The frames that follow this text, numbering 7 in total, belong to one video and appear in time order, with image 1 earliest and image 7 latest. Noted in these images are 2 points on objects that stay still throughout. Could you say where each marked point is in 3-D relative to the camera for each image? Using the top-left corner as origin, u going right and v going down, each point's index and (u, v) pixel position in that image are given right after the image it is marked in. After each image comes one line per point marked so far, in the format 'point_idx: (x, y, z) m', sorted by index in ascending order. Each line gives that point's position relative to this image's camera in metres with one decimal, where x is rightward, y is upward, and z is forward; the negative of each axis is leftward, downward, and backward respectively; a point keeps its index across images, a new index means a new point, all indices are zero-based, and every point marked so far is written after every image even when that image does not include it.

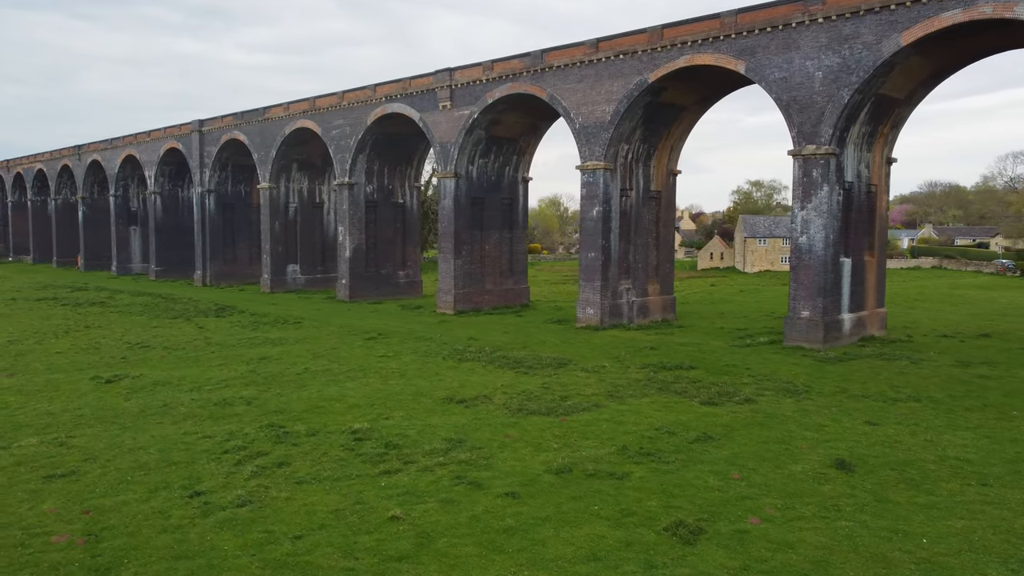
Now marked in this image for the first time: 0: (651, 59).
0: (+3.0, +5.0, +17.5) m
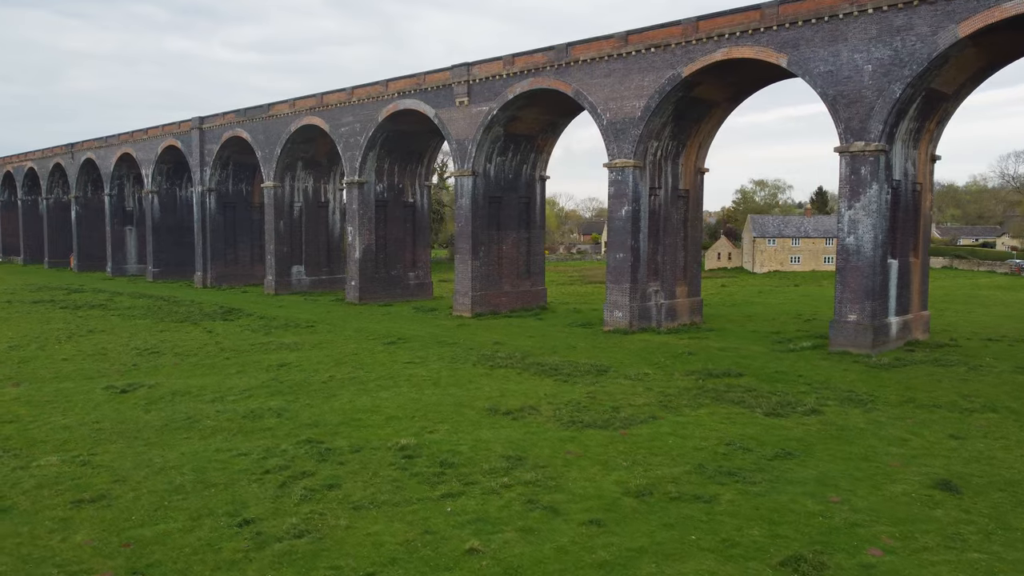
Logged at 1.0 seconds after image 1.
0: (+3.6, +4.9, +16.8) m
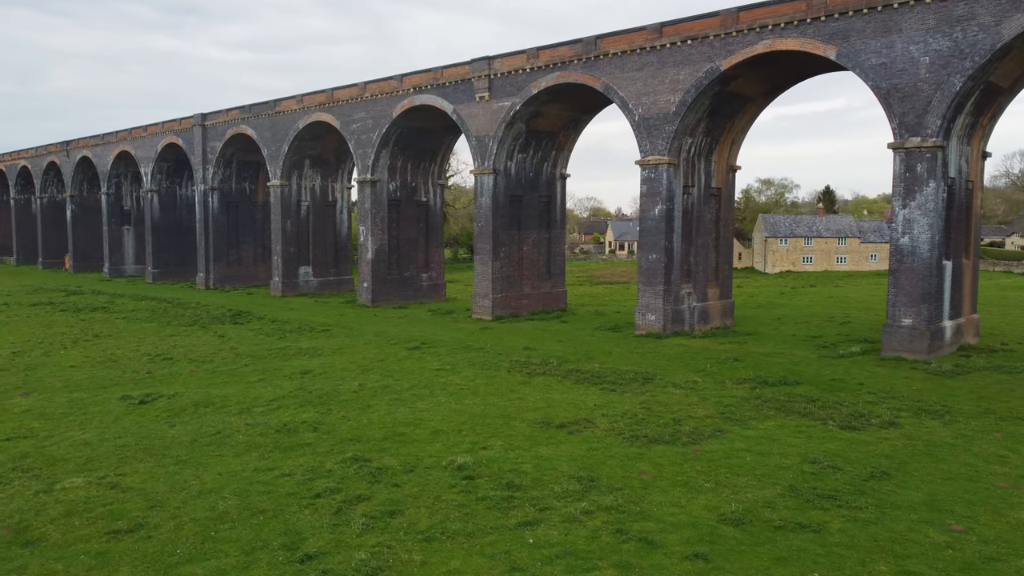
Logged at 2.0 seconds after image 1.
0: (+4.2, +4.9, +16.1) m
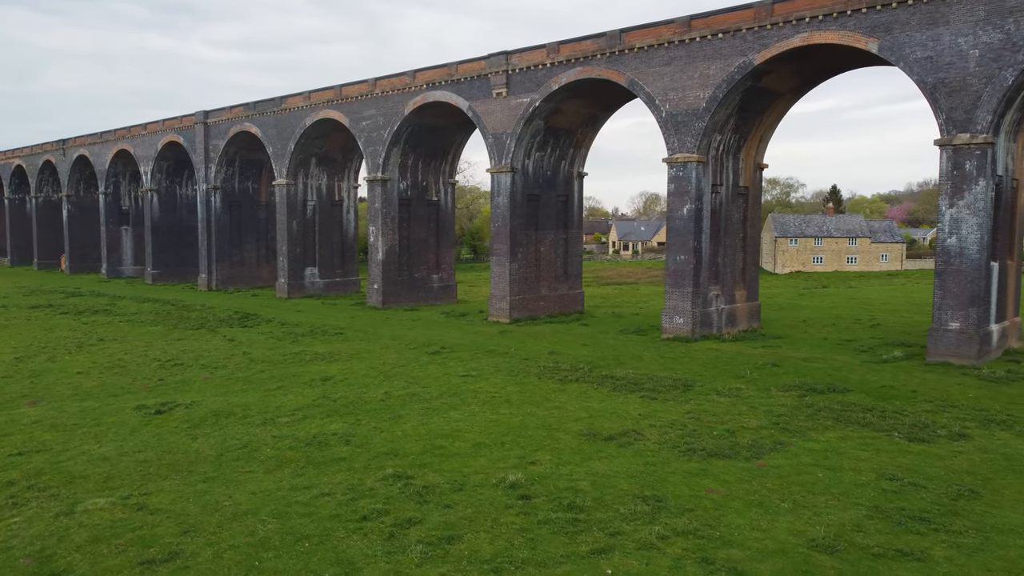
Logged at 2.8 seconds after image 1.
0: (+4.7, +4.8, +15.6) m
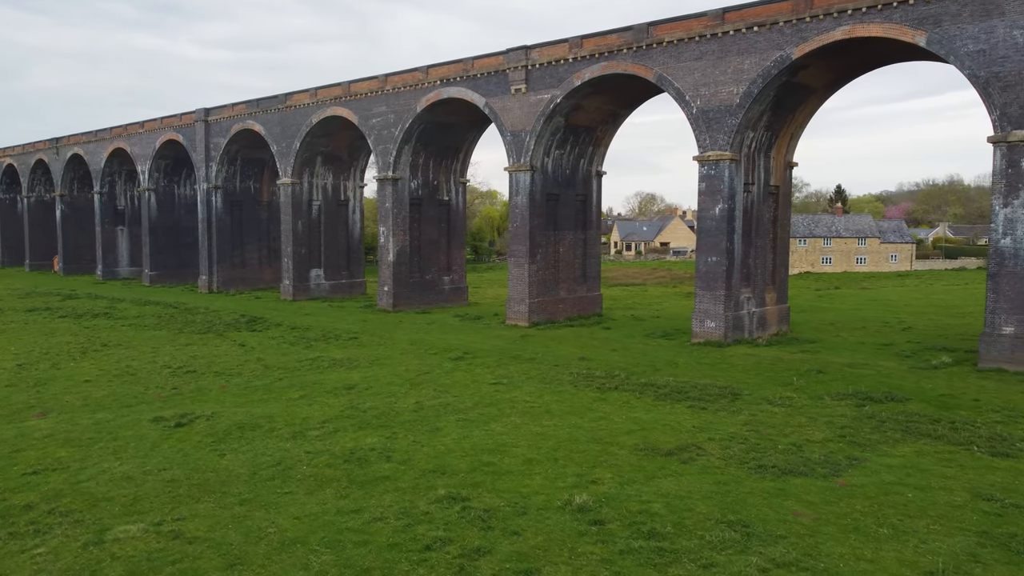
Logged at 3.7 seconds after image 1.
0: (+5.3, +4.8, +15.0) m
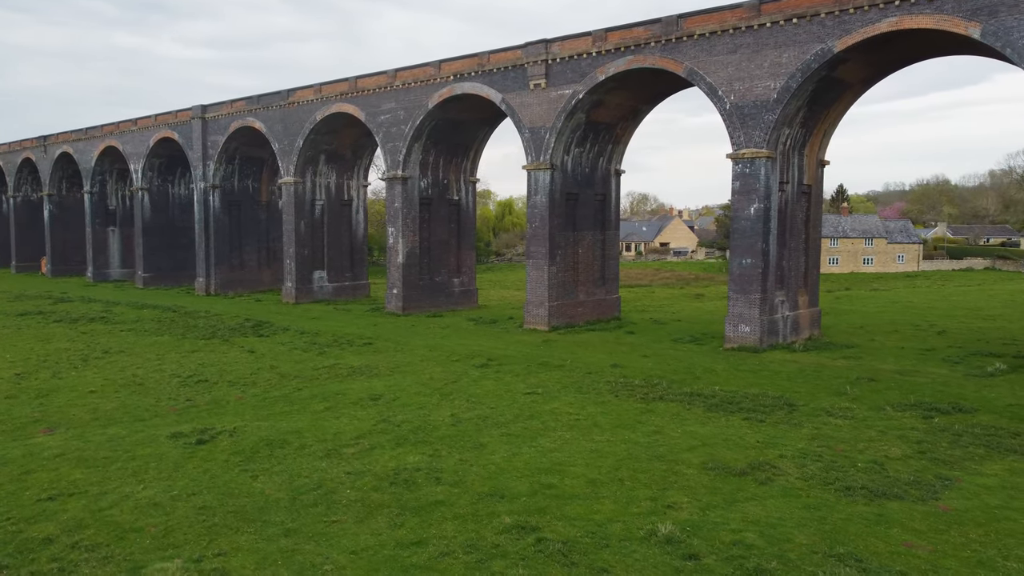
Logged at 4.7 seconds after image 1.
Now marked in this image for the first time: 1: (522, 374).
0: (+5.8, +4.7, +14.3) m
1: (+0.2, -1.5, +14.3) m
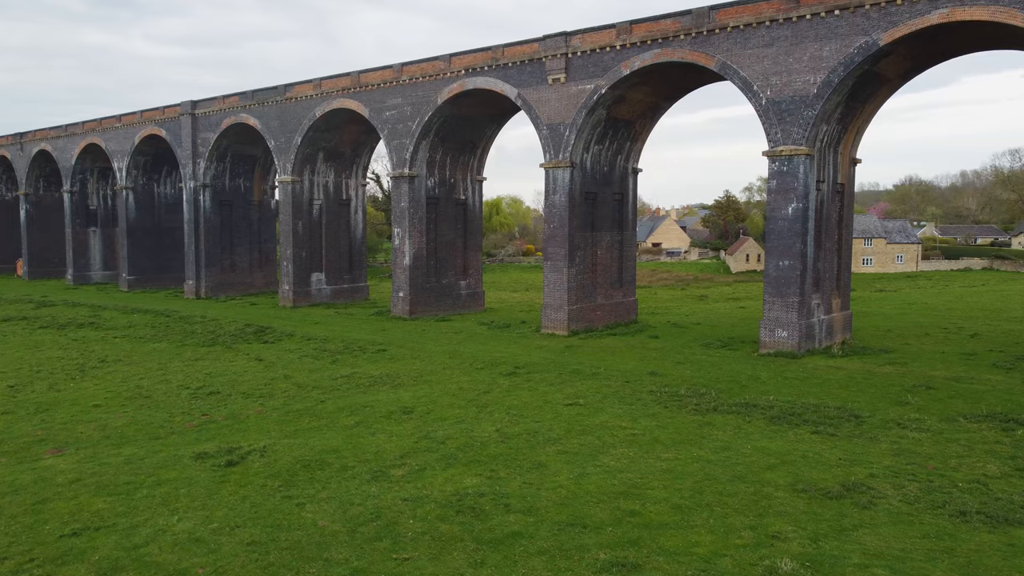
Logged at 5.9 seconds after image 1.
0: (+6.4, +4.6, +13.7) m
1: (+0.7, -1.6, +13.6) m
